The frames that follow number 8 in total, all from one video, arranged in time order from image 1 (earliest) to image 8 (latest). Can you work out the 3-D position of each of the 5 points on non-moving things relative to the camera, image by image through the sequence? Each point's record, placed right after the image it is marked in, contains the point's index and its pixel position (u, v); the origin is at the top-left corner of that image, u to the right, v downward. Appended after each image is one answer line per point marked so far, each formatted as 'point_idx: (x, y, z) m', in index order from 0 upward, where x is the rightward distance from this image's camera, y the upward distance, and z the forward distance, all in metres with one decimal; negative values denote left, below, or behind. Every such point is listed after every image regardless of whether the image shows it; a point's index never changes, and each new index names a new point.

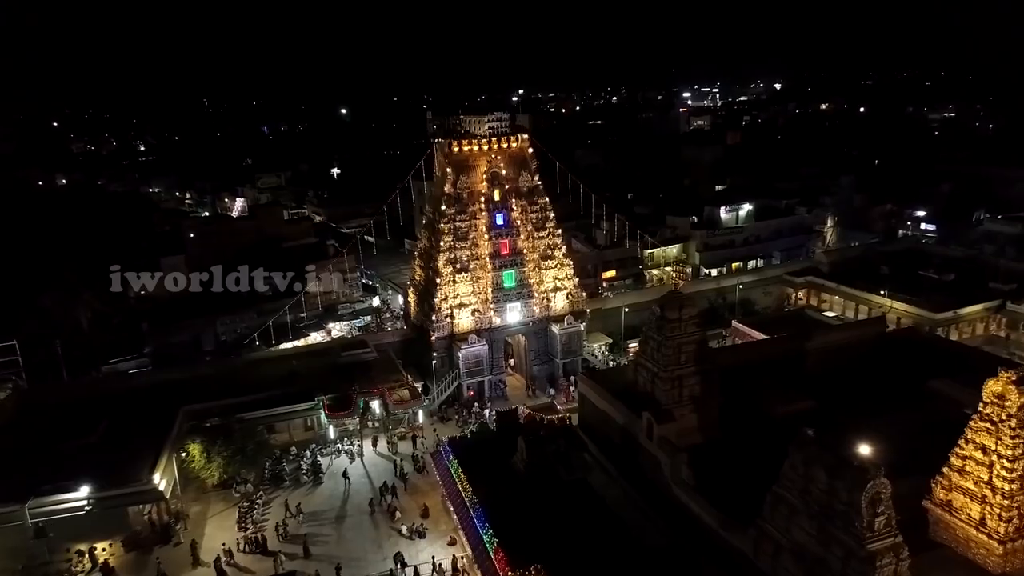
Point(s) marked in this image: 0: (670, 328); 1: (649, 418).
0: (+4.0, -1.0, +18.1) m
1: (+3.2, -3.0, +16.8) m
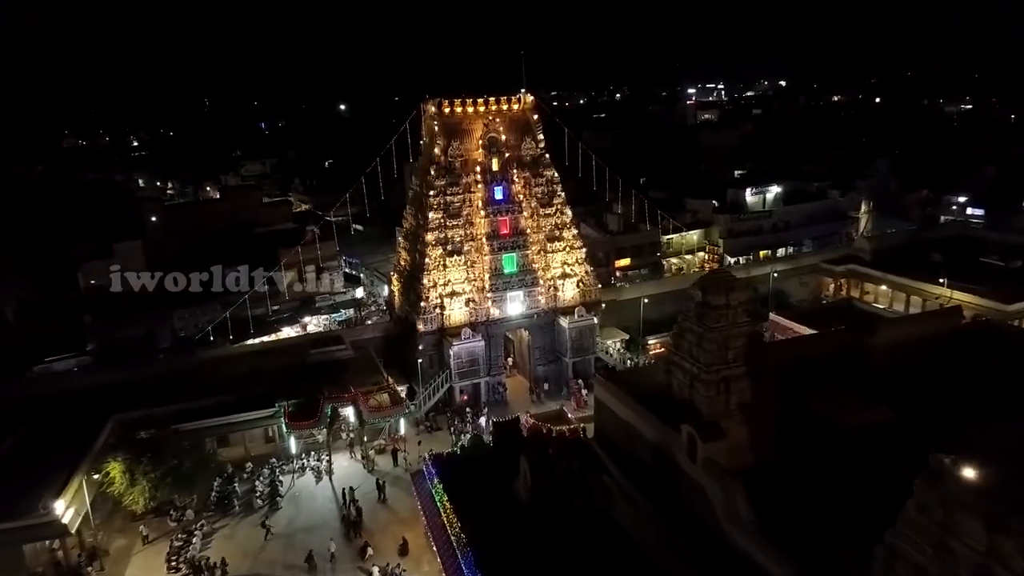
0: (+4.0, -0.5, +14.2) m
1: (+3.2, -2.5, +12.9) m
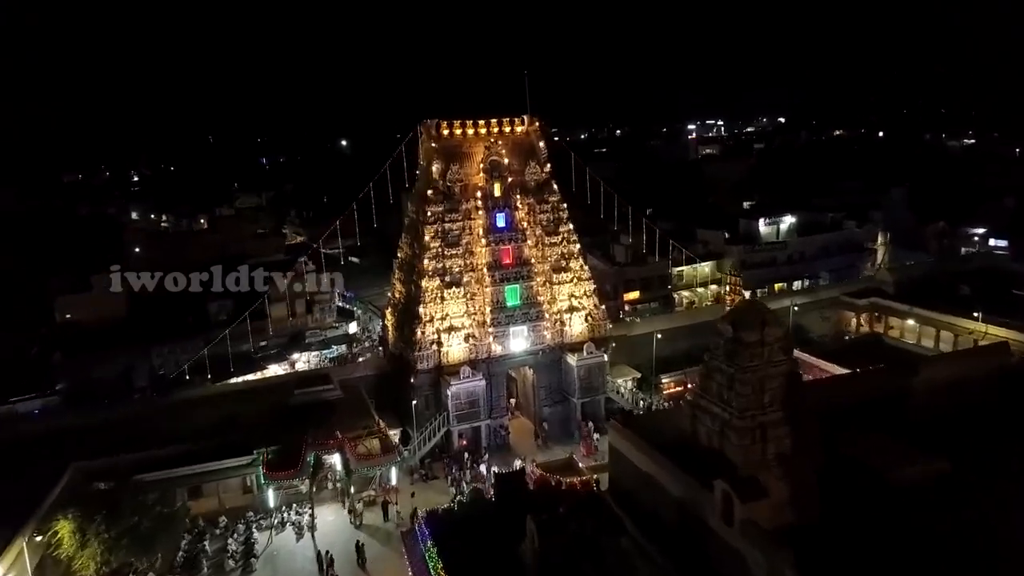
0: (+4.1, -1.1, +12.4) m
1: (+3.3, -3.1, +11.1) m
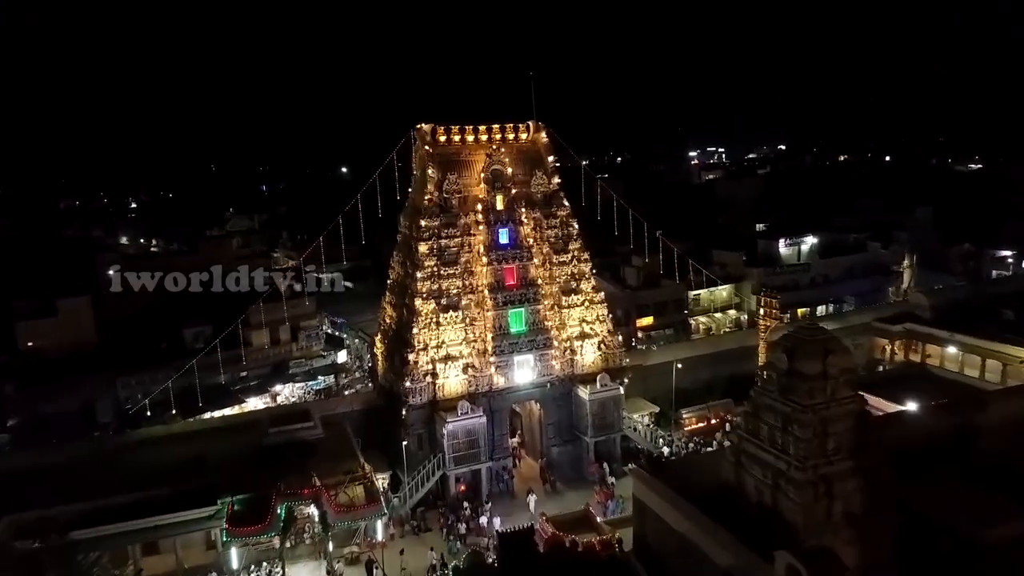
0: (+4.2, -1.4, +10.1) m
1: (+3.4, -3.3, +8.7) m
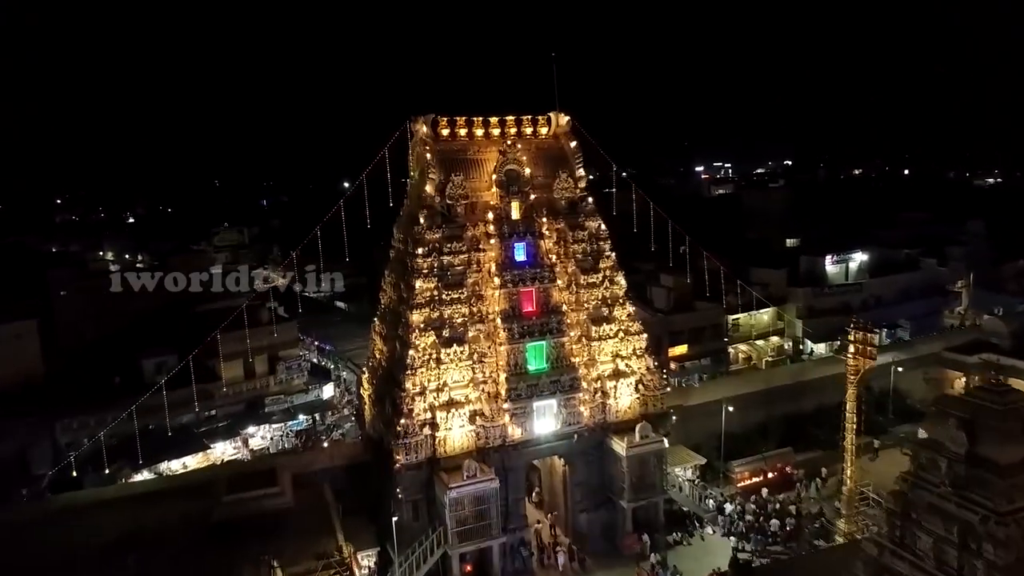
0: (+4.5, -1.8, +6.6) m
1: (+3.7, -3.7, +5.1) m
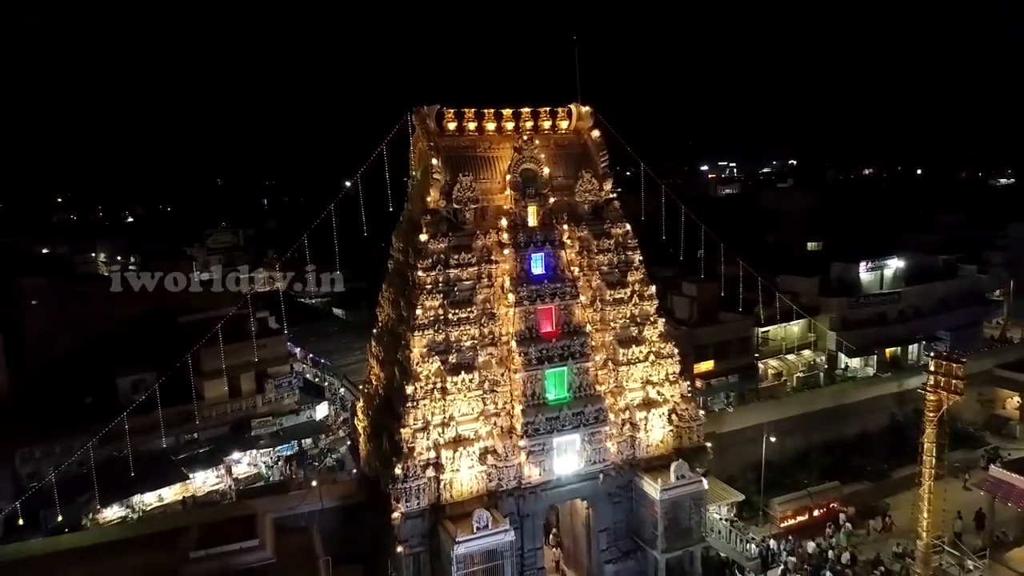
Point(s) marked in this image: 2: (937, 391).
0: (+4.8, -2.2, +4.6) m
1: (+4.0, -4.0, +3.2) m
2: (+6.4, -1.5, +10.9) m
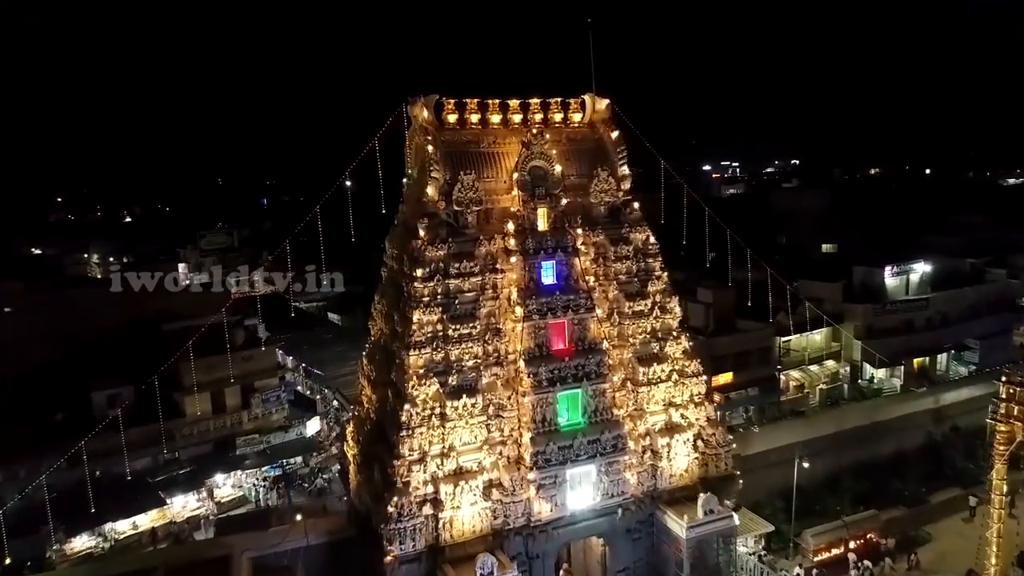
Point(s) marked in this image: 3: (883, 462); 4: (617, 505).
0: (+4.9, -2.3, +3.2) m
1: (+4.1, -4.2, +1.8) m
2: (+6.5, -1.7, +9.5) m
3: (+8.7, -4.1, +17.1) m
4: (+1.7, -3.5, +11.6) m
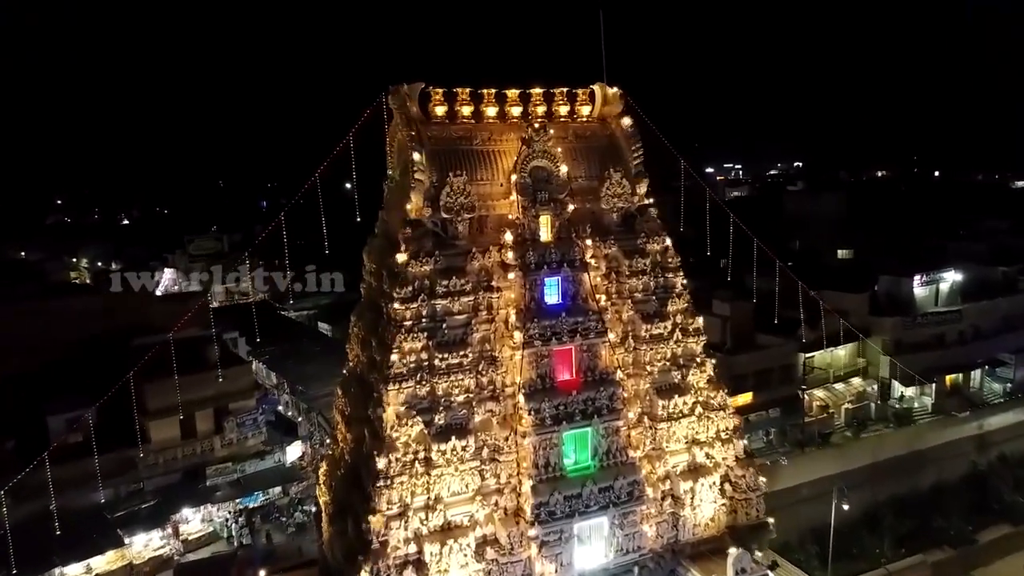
0: (+4.8, -2.6, +1.5) m
1: (+4.0, -4.4, +0.1) m
2: (+6.5, -2.0, +7.8) m
3: (+8.7, -4.4, +15.4) m
4: (+1.7, -3.8, +10.0) m
